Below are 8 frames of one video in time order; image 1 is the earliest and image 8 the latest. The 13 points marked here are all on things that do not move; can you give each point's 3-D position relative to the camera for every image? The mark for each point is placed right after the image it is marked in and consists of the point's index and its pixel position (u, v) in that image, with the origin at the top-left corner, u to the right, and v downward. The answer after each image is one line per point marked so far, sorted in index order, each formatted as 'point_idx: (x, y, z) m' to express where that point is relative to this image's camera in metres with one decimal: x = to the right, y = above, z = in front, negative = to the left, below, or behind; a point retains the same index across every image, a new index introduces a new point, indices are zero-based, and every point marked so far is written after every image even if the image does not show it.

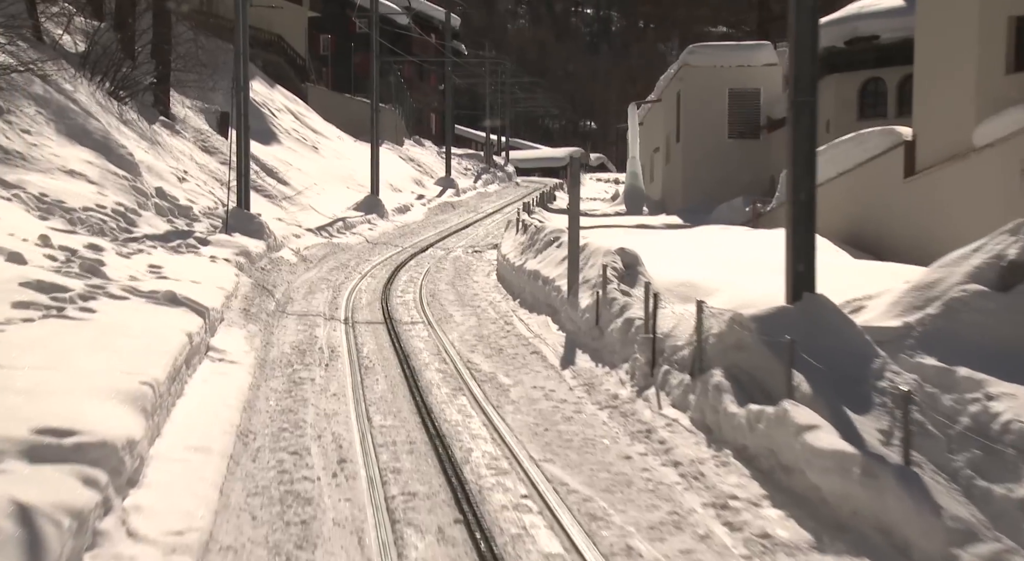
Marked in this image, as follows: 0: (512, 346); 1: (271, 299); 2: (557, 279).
0: (0.0, -0.8, +14.8) m
1: (-3.5, -0.3, +17.6) m
2: (+0.6, 0.0, +16.8) m
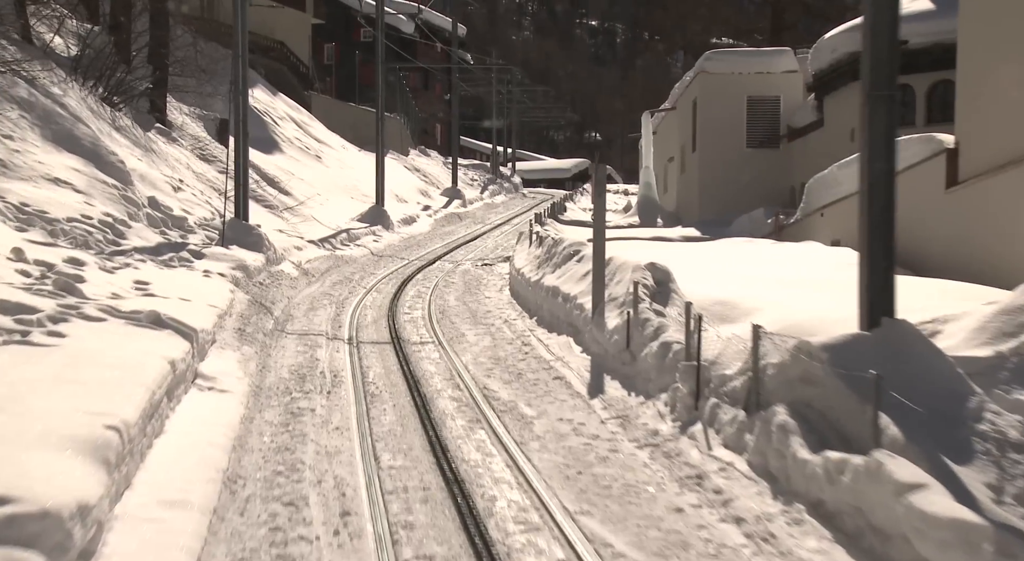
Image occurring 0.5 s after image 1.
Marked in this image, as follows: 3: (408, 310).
0: (+0.2, -1.0, +13.5) m
1: (-3.3, -0.5, +16.4) m
2: (+0.9, -0.2, +15.5) m
3: (-1.7, -0.5, +19.9) m
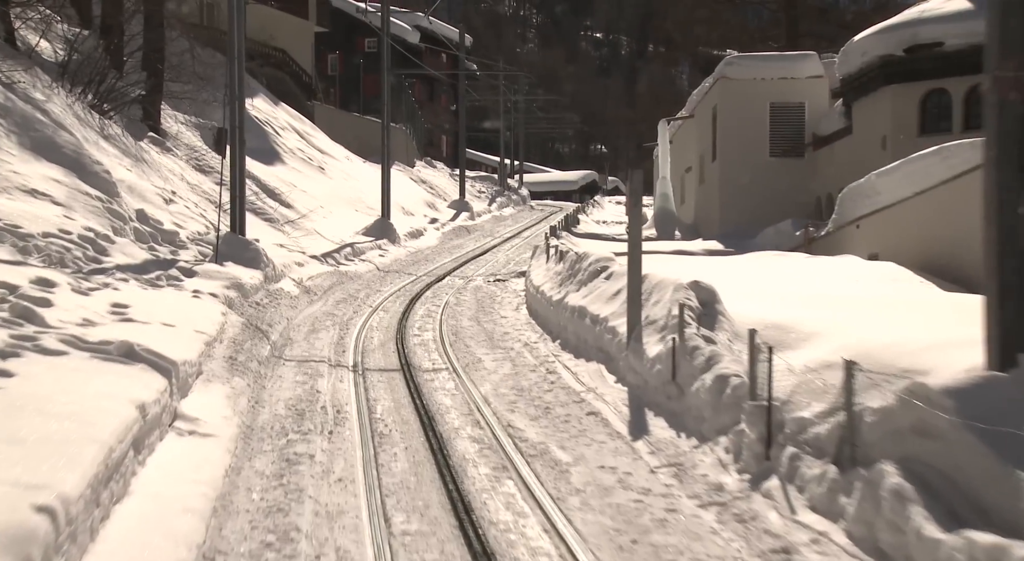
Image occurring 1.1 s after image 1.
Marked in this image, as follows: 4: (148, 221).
0: (+0.5, -1.2, +11.9) m
1: (-3.0, -0.7, +14.8) m
2: (+1.1, -0.4, +13.9) m
3: (-1.4, -0.8, +18.3) m
4: (-5.8, +0.9, +19.2) m
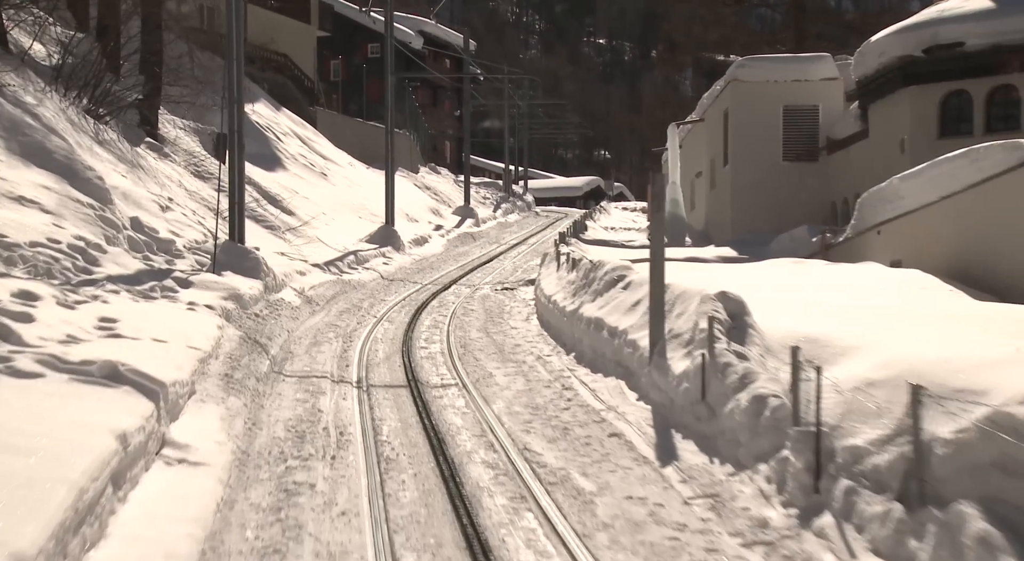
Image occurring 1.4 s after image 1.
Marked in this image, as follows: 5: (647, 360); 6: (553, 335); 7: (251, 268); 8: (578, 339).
0: (+0.6, -1.3, +11.1) m
1: (-2.9, -0.9, +14.0) m
2: (+1.3, -0.5, +13.1) m
3: (-1.3, -0.9, +17.5) m
4: (-5.6, +0.8, +18.5) m
5: (+1.3, -0.8, +12.0) m
6: (+0.6, -0.8, +16.9) m
7: (-4.2, +0.2, +19.6) m
8: (+0.8, -0.7, +15.1) m
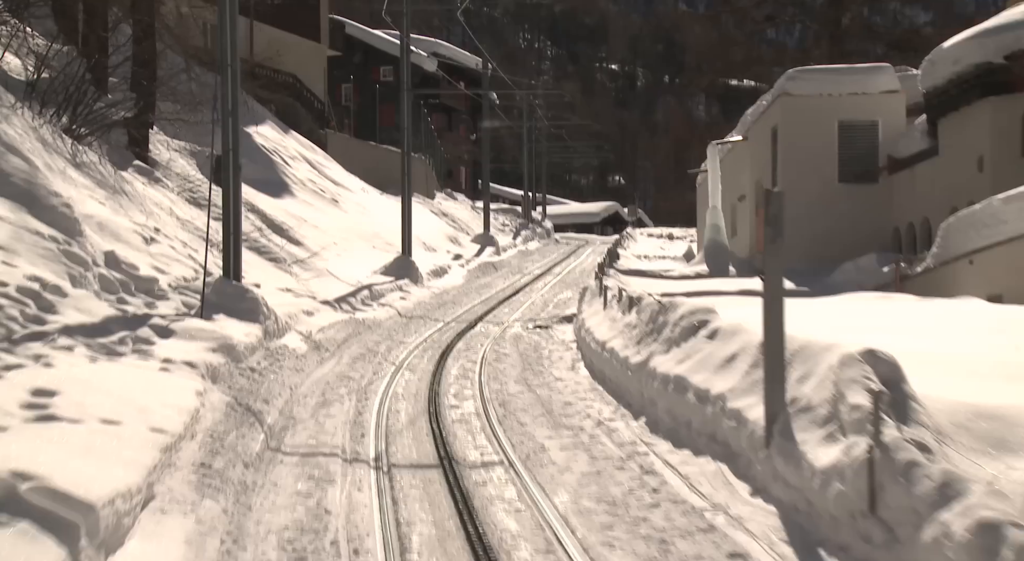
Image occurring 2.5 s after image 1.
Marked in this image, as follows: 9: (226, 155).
0: (+1.2, -1.7, +8.1) m
1: (-2.3, -1.4, +11.1) m
2: (+1.8, -1.0, +10.2) m
3: (-0.7, -1.5, +14.5) m
4: (-5.1, +0.2, +15.6) m
5: (+1.9, -1.2, +9.0) m
6: (+1.1, -1.3, +13.9) m
7: (-3.6, -0.4, +16.7) m
8: (+1.4, -1.2, +12.1) m
9: (-4.2, +1.9, +17.9) m
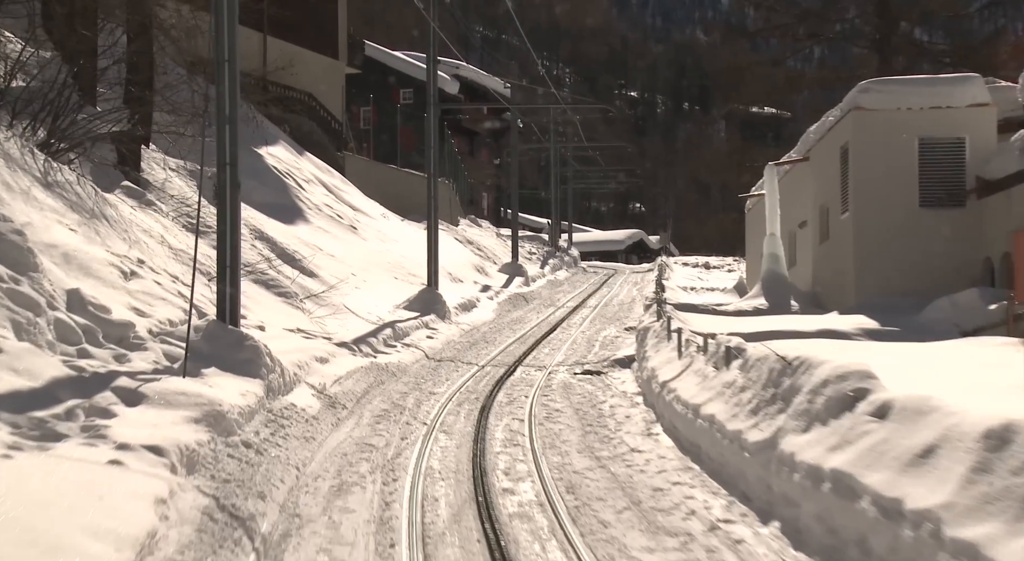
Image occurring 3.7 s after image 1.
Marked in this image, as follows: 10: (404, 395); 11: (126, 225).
0: (+1.7, -2.0, +4.8) m
1: (-1.7, -1.7, +7.8) m
2: (+2.4, -1.3, +6.9) m
3: (0.0, -1.9, +11.3) m
4: (-4.4, -0.3, +12.4) m
5: (+2.4, -1.5, +5.7) m
6: (+1.8, -1.7, +10.6) m
7: (-3.0, -0.9, +13.5) m
8: (+2.0, -1.6, +8.9) m
9: (-3.5, +1.3, +14.7) m
10: (-1.5, -1.6, +17.3) m
11: (-5.5, +0.8, +17.3) m
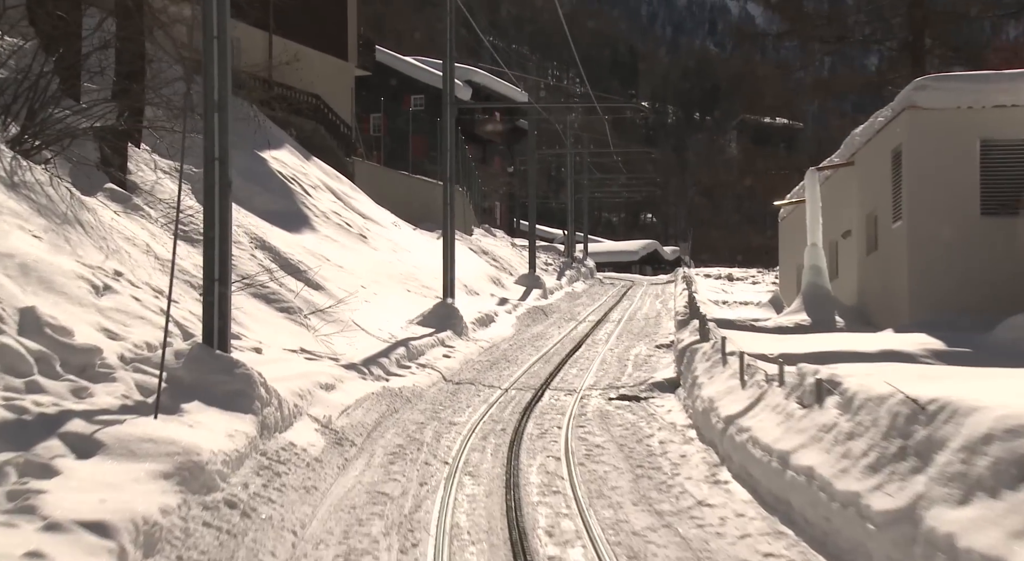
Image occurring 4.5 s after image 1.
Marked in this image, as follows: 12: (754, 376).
0: (+2.0, -2.1, +2.6) m
1: (-1.4, -1.8, +5.6) m
2: (+2.7, -1.4, +4.7) m
3: (+0.3, -2.1, +9.1) m
4: (-4.0, -0.4, +10.3) m
5: (+2.8, -1.6, +3.5) m
6: (+2.2, -1.9, +8.4) m
7: (-2.6, -1.1, +11.3) m
8: (+2.3, -1.7, +6.7) m
9: (-3.1, +1.2, +12.6) m
10: (-1.1, -1.8, +15.1) m
11: (-5.1, +0.6, +15.2) m
12: (+2.7, -1.0, +13.5) m
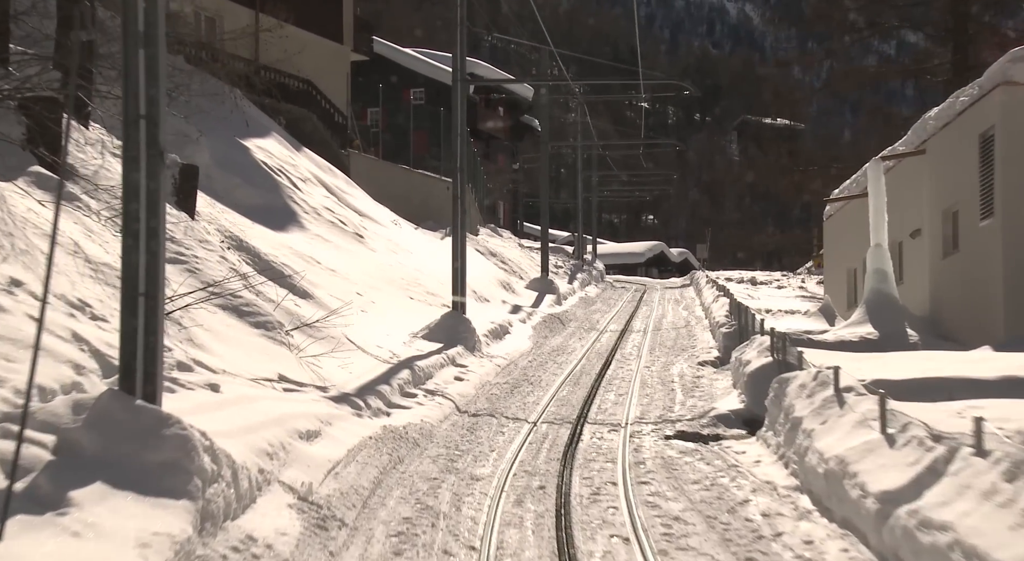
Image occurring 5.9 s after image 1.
0: (+2.5, -2.2, -1.2) m
1: (-0.9, -1.9, +1.8) m
2: (+3.2, -1.5, +0.8) m
3: (+0.8, -2.2, +5.2) m
4: (-3.6, -0.5, +6.4) m
5: (+3.2, -1.7, -0.3) m
6: (+2.6, -2.0, +4.5) m
7: (-2.1, -1.2, +7.4) m
8: (+2.8, -1.8, +2.8) m
9: (-2.7, +1.1, +8.7) m
10: (-0.7, -1.9, +11.2) m
11: (-4.7, +0.5, +11.3) m
12: (+3.2, -1.1, +9.6) m
